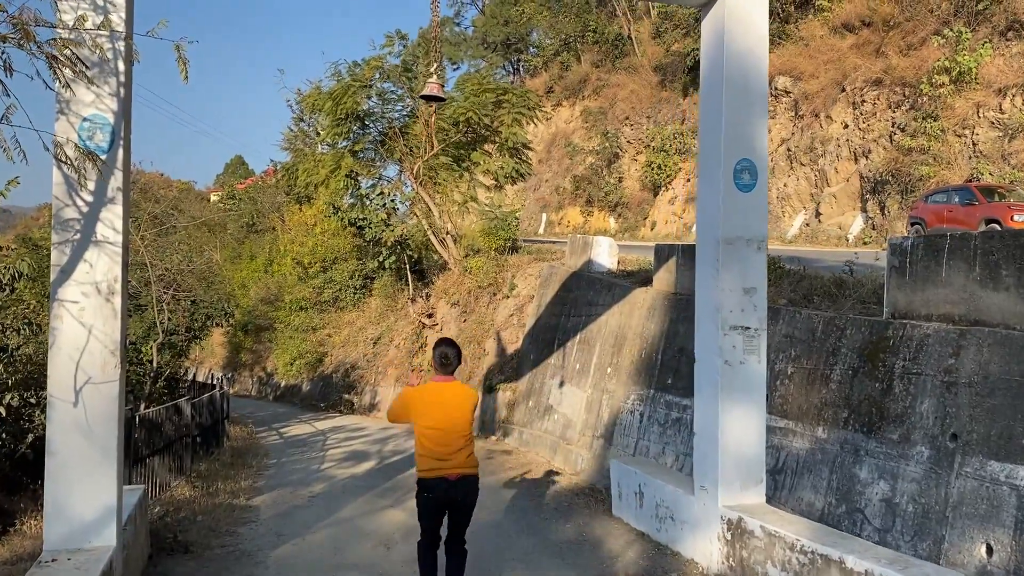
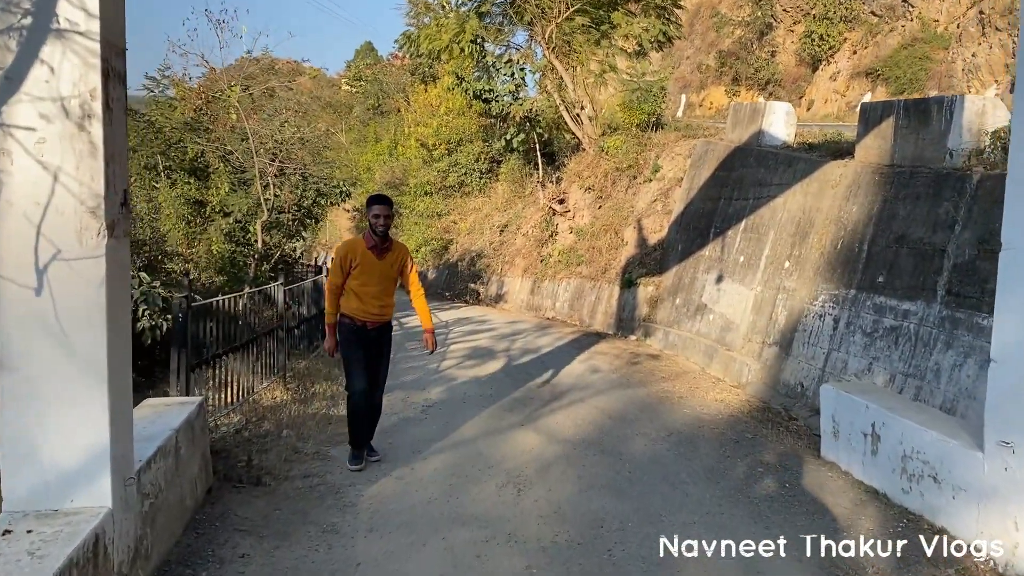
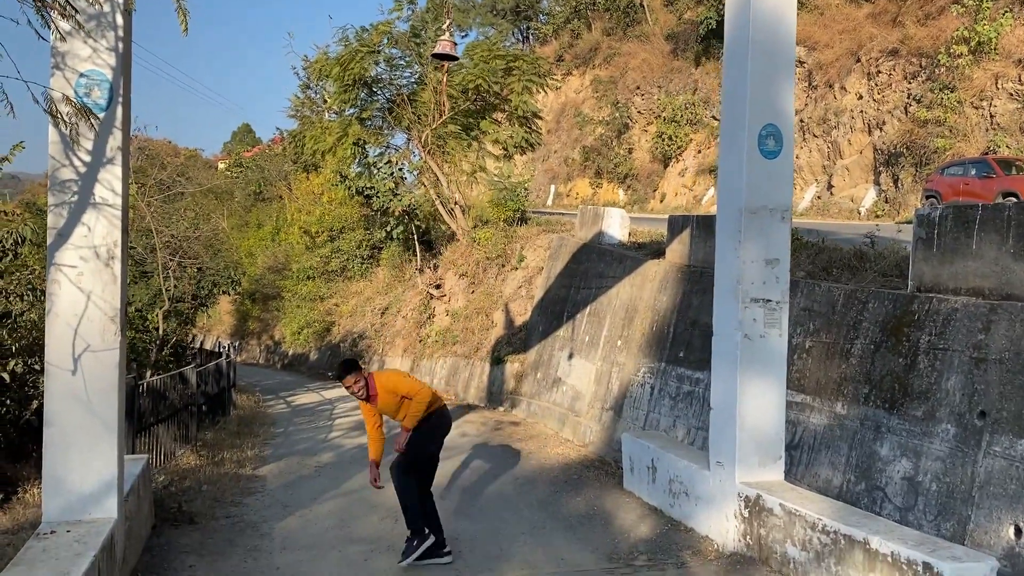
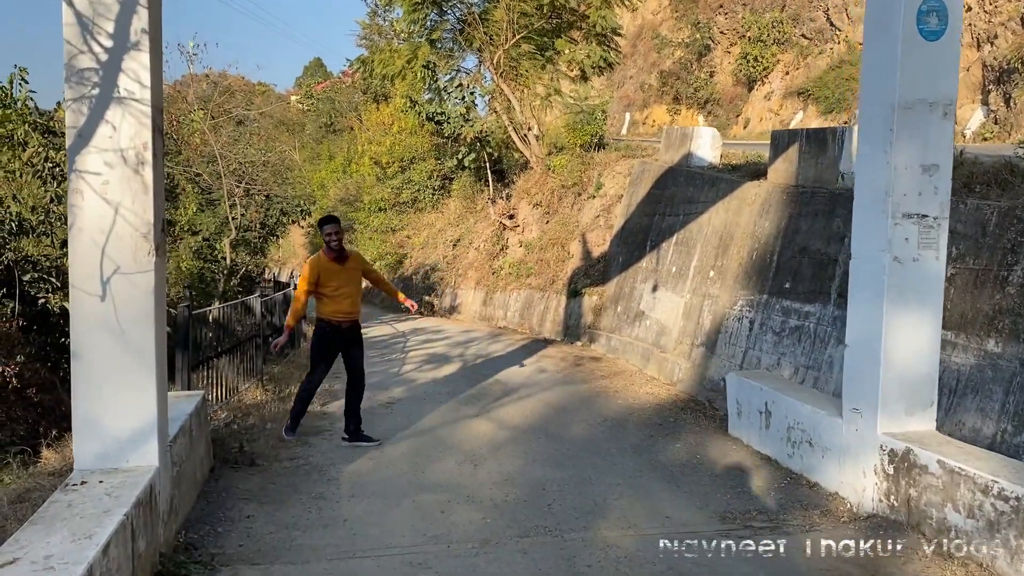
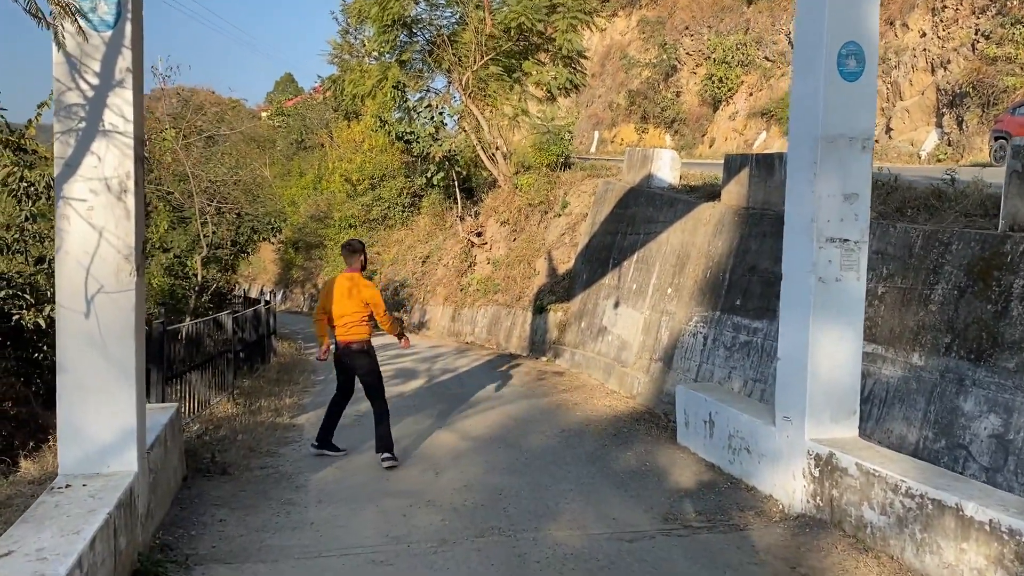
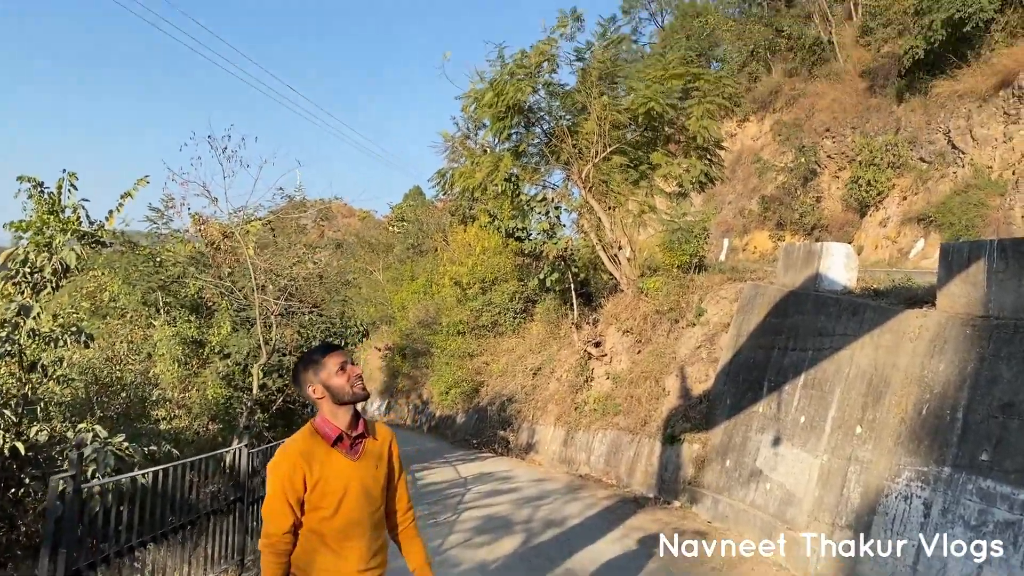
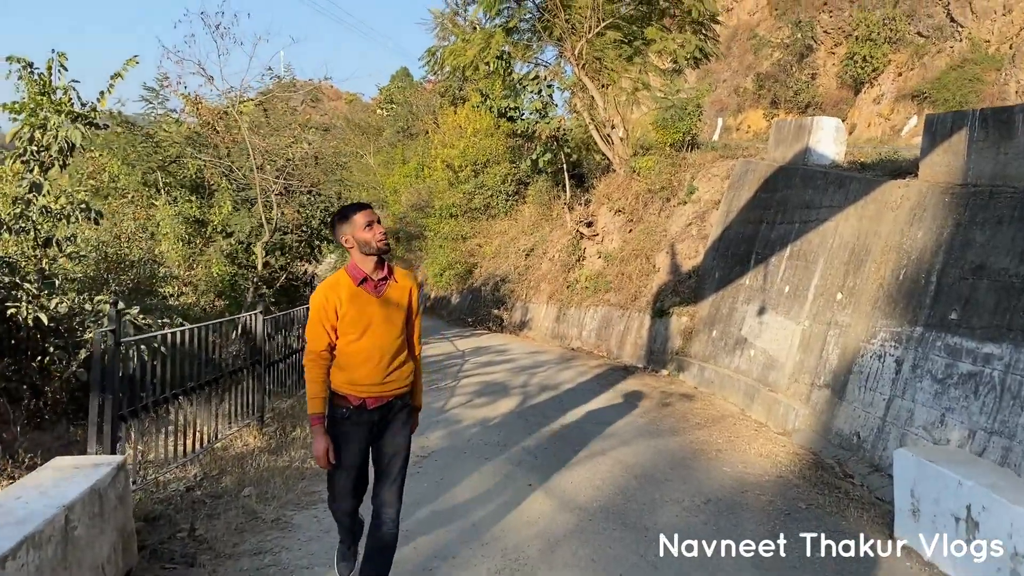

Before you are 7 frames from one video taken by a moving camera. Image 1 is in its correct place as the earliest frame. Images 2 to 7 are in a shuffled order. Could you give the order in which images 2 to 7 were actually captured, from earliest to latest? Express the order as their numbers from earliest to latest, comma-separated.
3, 5, 4, 2, 7, 6
